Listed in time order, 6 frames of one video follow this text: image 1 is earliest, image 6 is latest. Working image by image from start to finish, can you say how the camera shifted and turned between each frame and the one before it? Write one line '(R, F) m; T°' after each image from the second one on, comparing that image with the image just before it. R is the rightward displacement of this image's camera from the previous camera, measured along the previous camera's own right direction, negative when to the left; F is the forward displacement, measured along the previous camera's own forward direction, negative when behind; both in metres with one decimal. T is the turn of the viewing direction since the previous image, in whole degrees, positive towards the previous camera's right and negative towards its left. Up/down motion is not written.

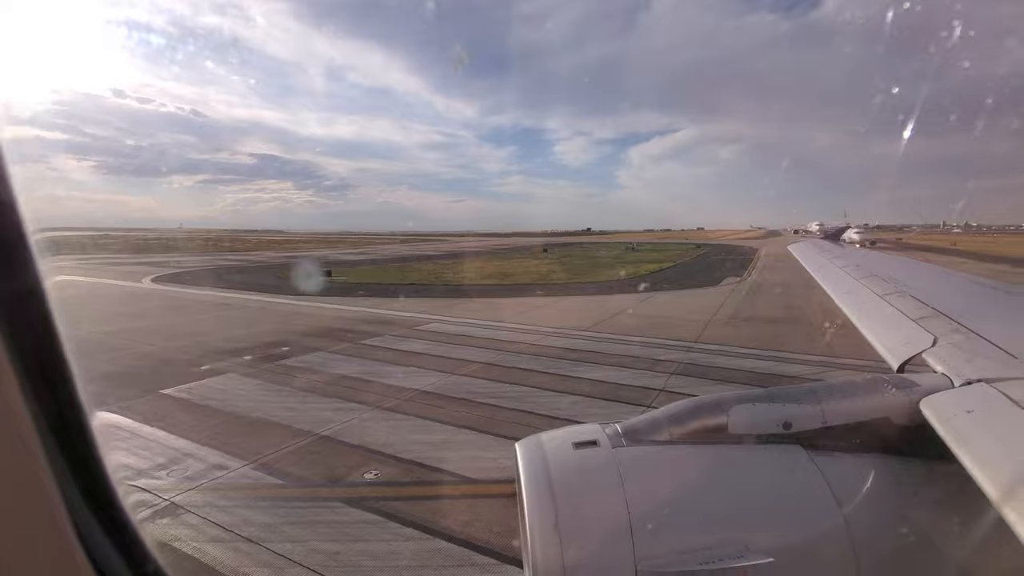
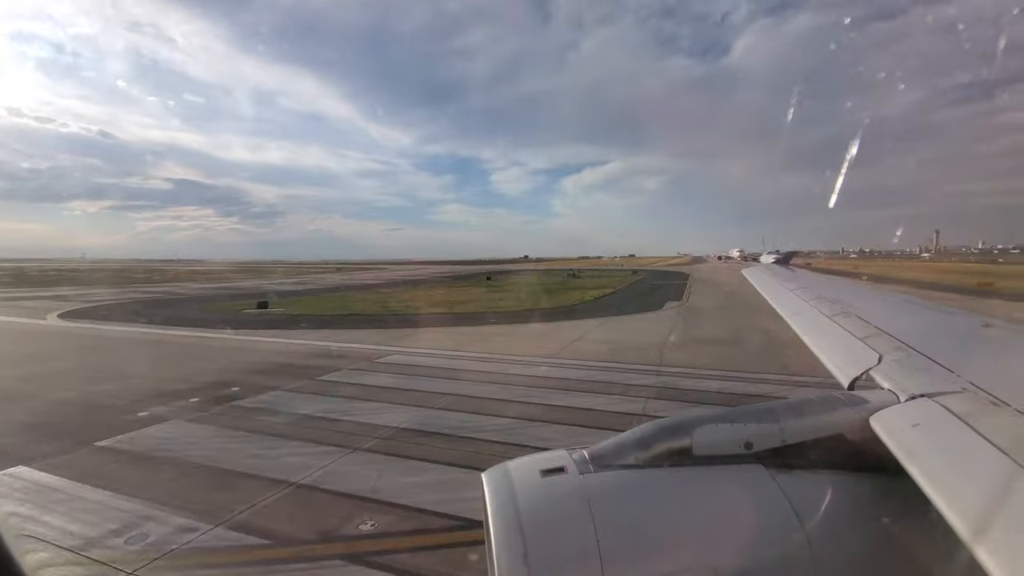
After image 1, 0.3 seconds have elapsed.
(-0.7, +0.2) m; +7°
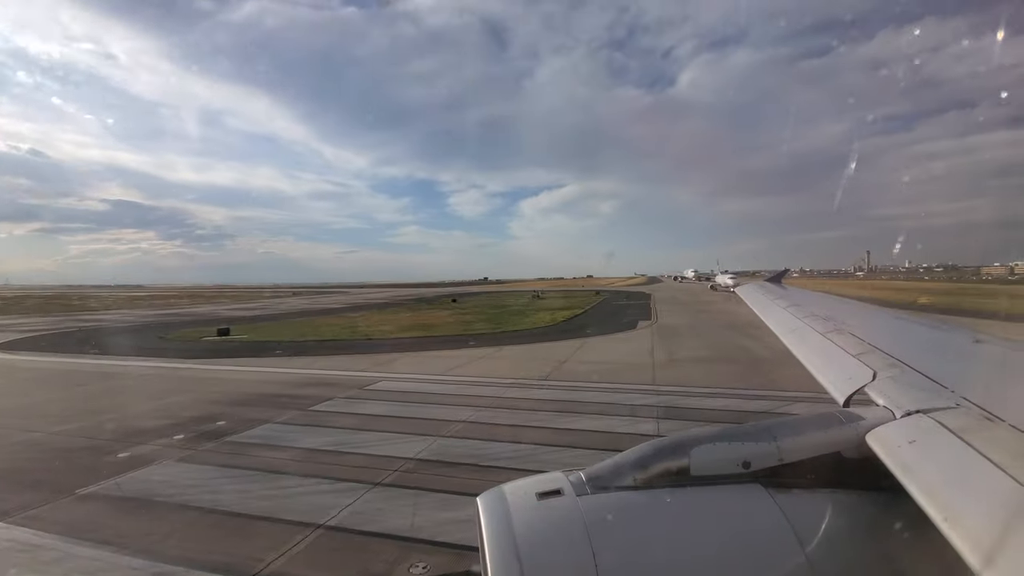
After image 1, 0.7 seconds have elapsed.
(-0.9, +0.2) m; +5°
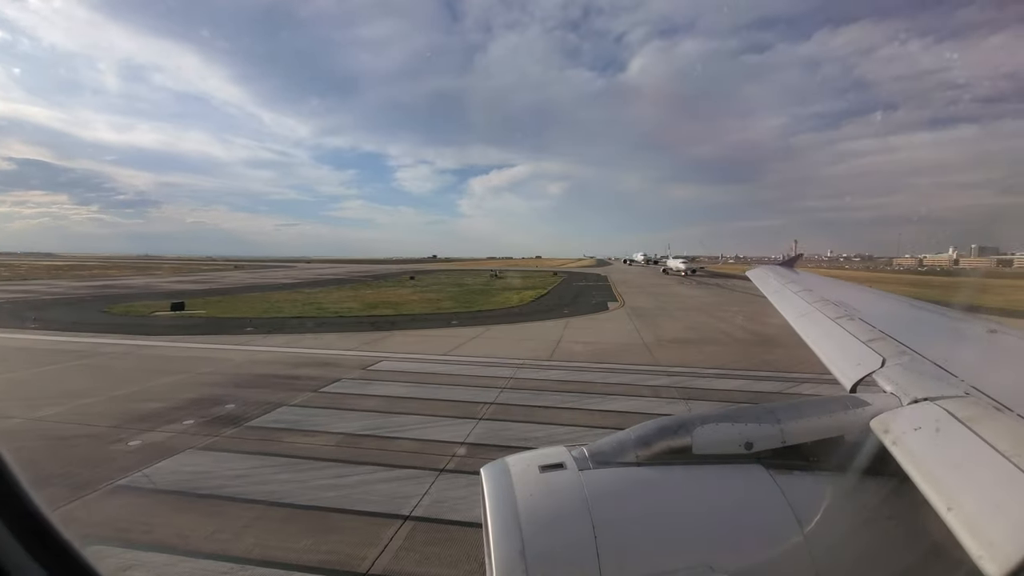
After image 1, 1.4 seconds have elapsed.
(-1.6, +0.4) m; +6°
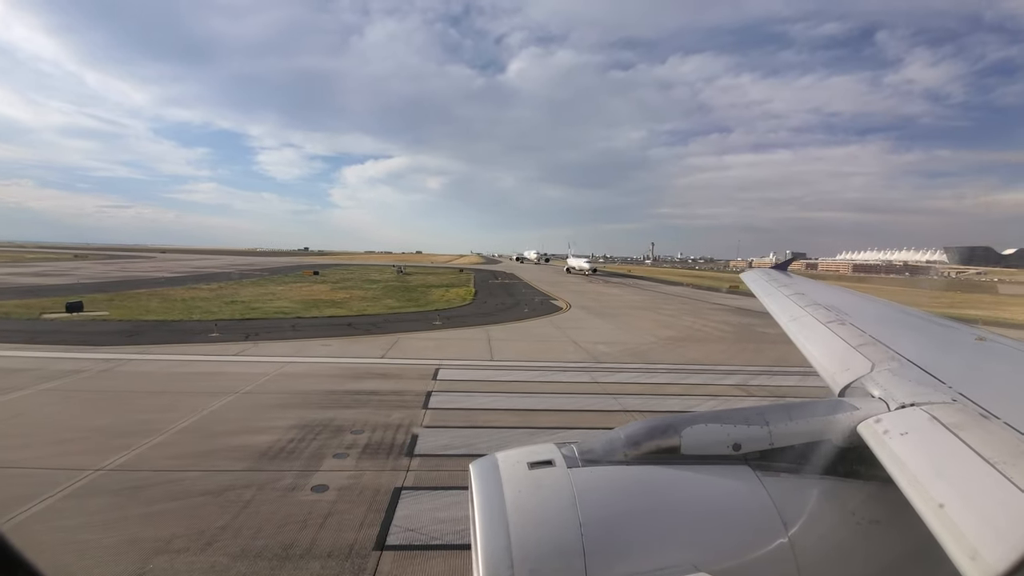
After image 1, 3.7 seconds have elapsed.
(-4.5, +1.0) m; +14°
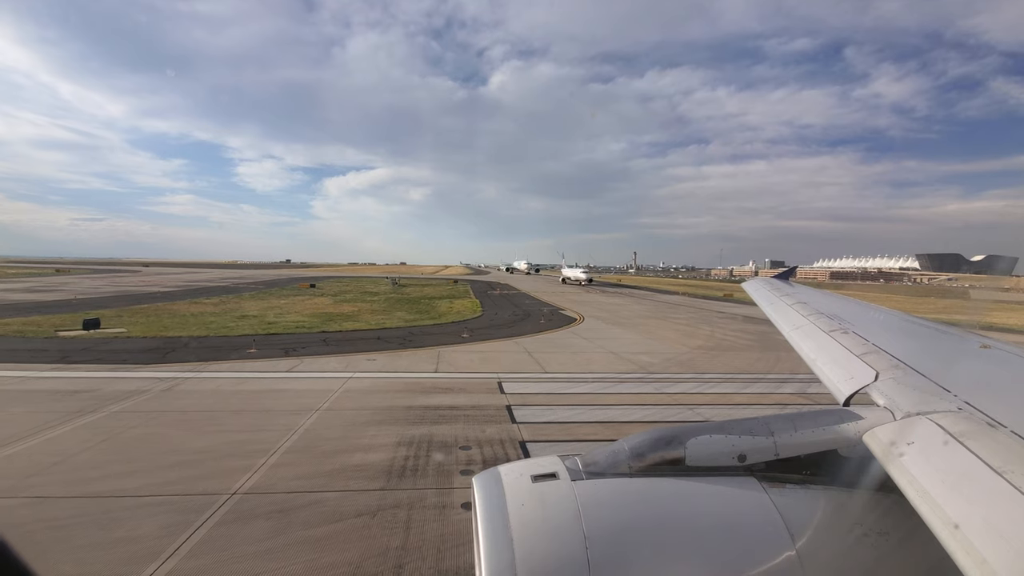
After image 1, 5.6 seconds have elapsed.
(-1.8, 0.0) m; +2°
